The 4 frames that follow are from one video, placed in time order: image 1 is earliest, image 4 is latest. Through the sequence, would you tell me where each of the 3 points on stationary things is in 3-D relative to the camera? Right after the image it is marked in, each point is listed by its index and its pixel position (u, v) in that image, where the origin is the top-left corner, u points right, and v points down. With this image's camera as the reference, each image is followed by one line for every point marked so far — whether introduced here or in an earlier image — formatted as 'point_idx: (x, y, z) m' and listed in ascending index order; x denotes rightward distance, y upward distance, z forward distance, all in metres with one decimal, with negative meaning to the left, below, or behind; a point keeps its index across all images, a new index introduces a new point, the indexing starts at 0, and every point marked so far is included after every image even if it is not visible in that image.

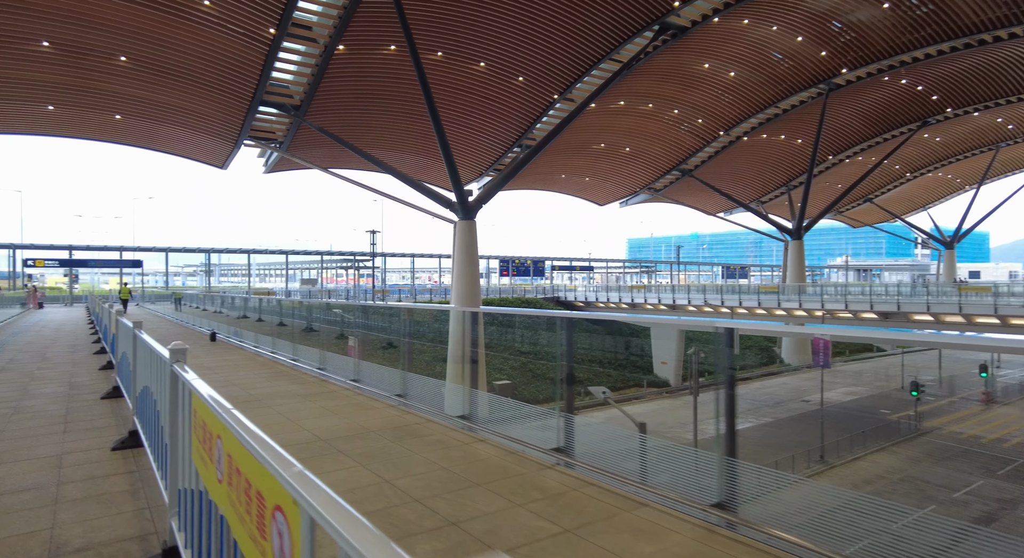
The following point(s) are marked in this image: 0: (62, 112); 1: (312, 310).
0: (-12.2, +4.7, +14.2) m
1: (-3.6, -0.6, +10.3) m
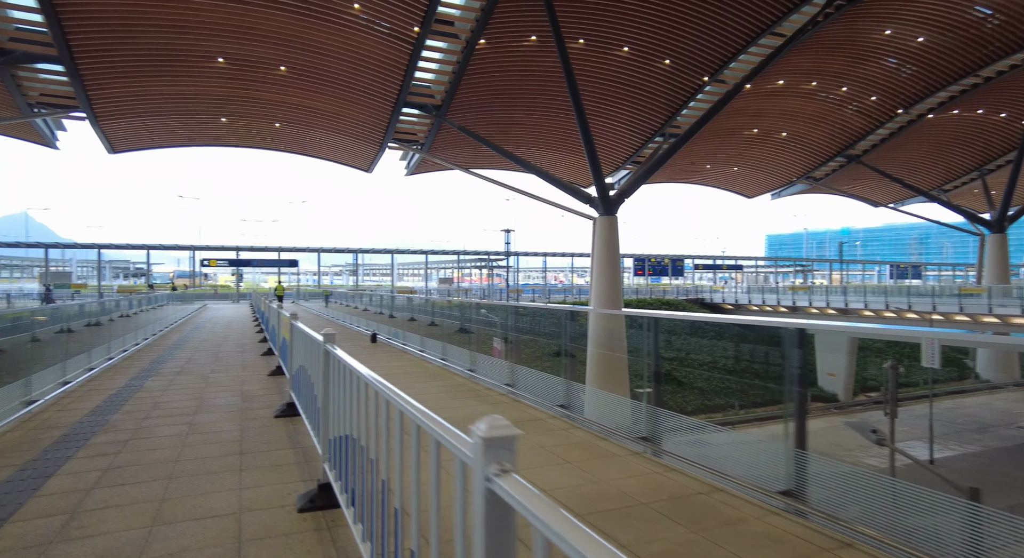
0: (-8.3, +4.8, +15.6) m
1: (-0.8, -0.6, +10.0) m
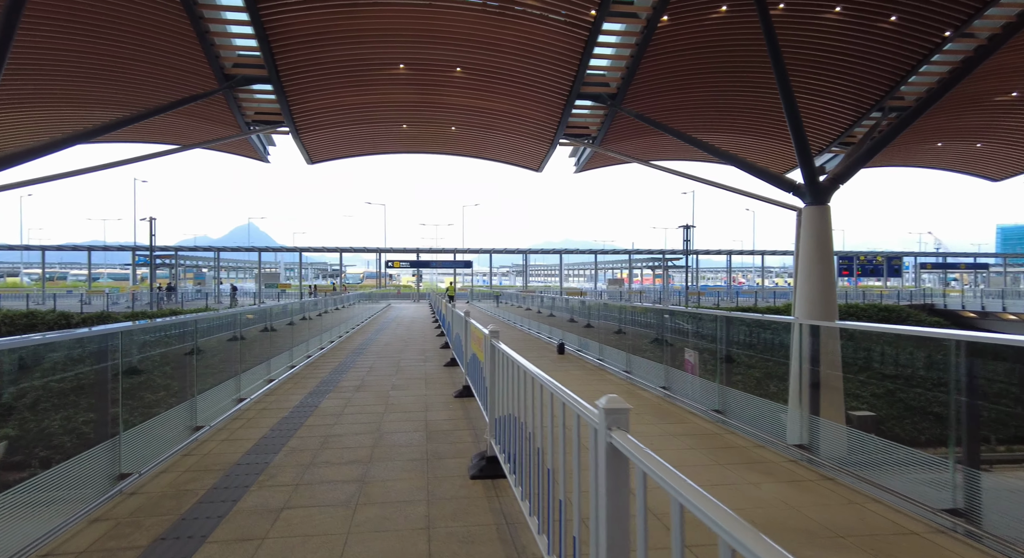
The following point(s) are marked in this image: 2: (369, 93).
0: (-3.0, +4.7, +16.5) m
1: (+2.4, -0.6, +8.9) m
2: (-3.6, +4.7, +13.4) m
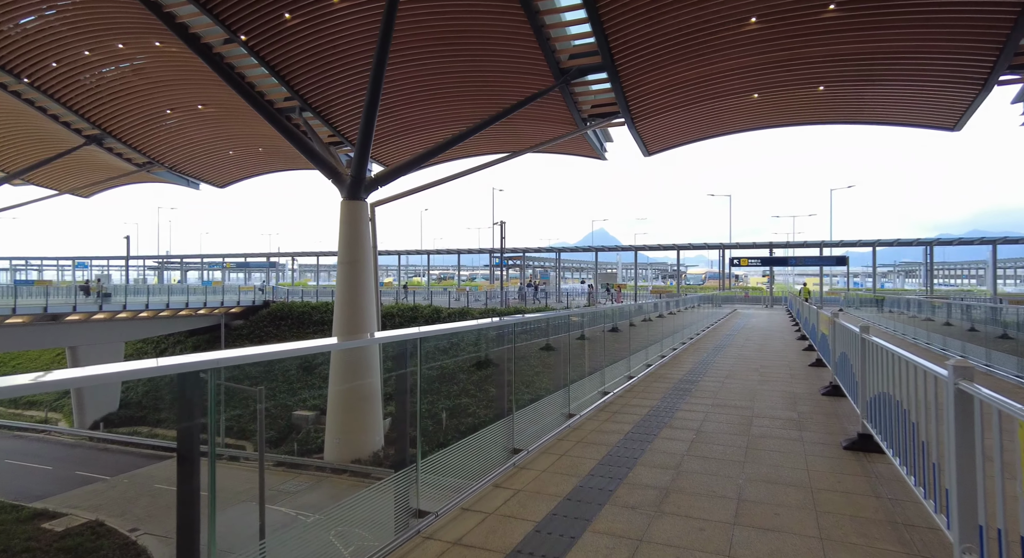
0: (+6.8, +4.7, +13.8) m
1: (+6.7, -0.6, +4.4) m
2: (+4.4, +4.7, +11.6) m
